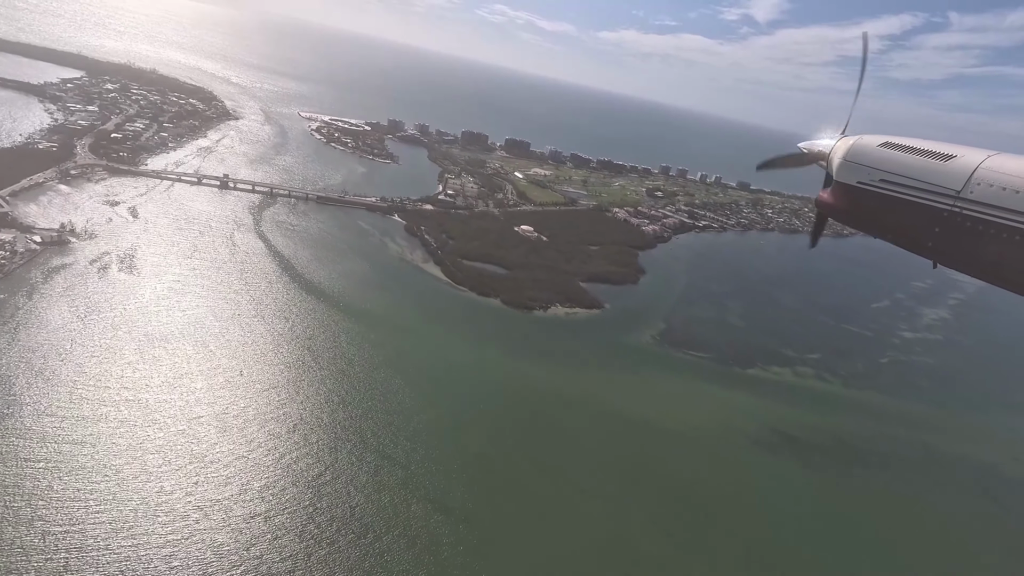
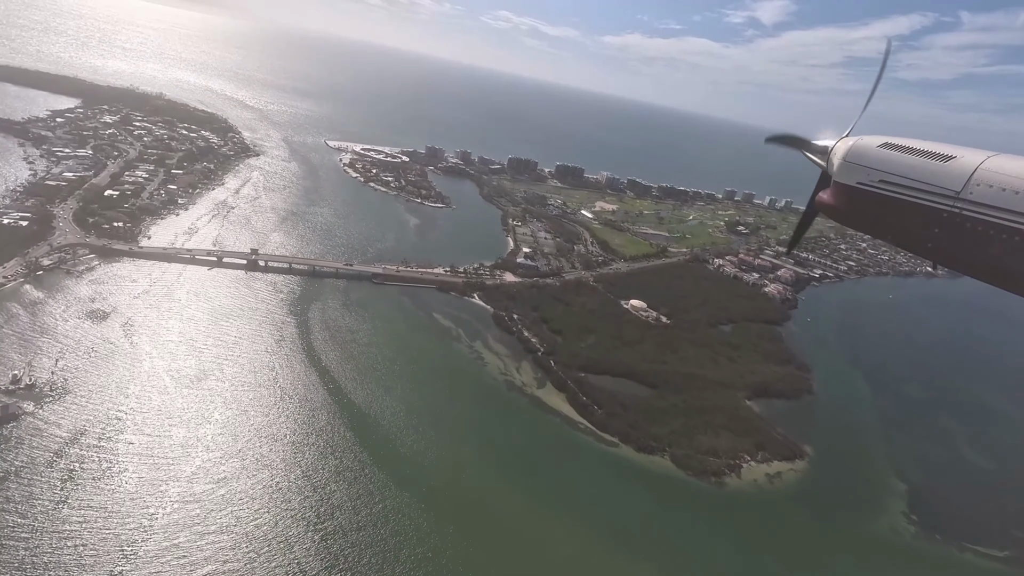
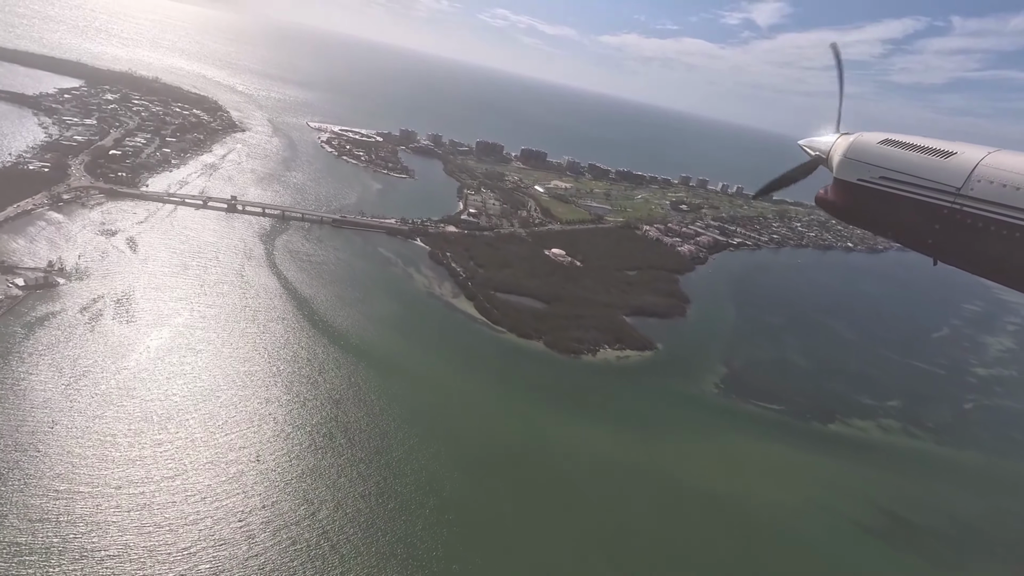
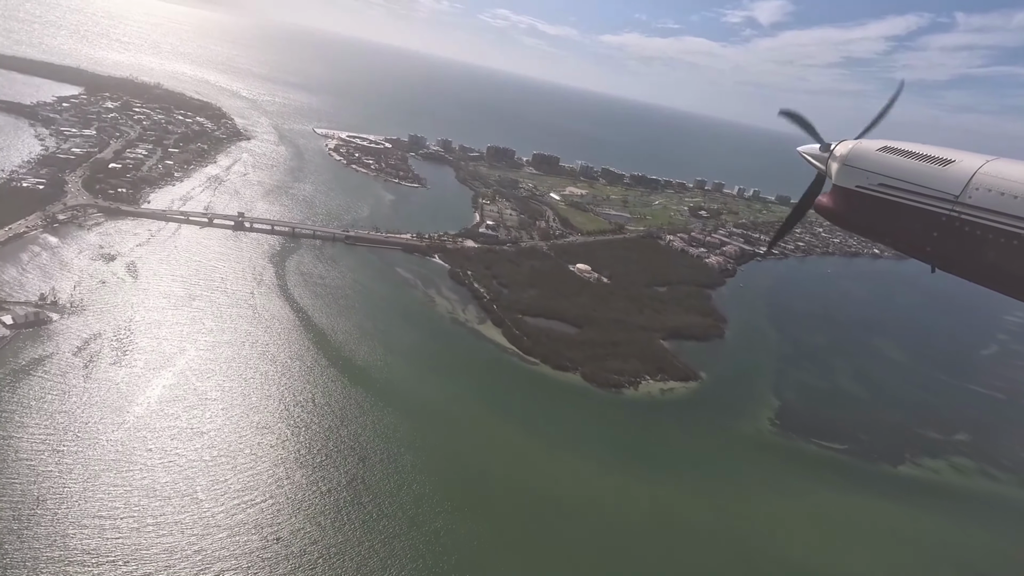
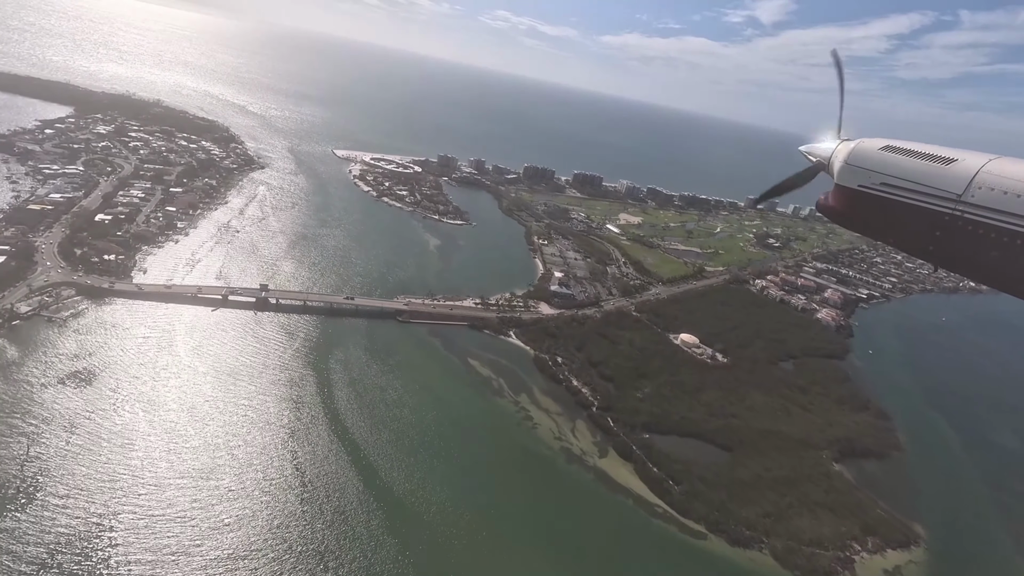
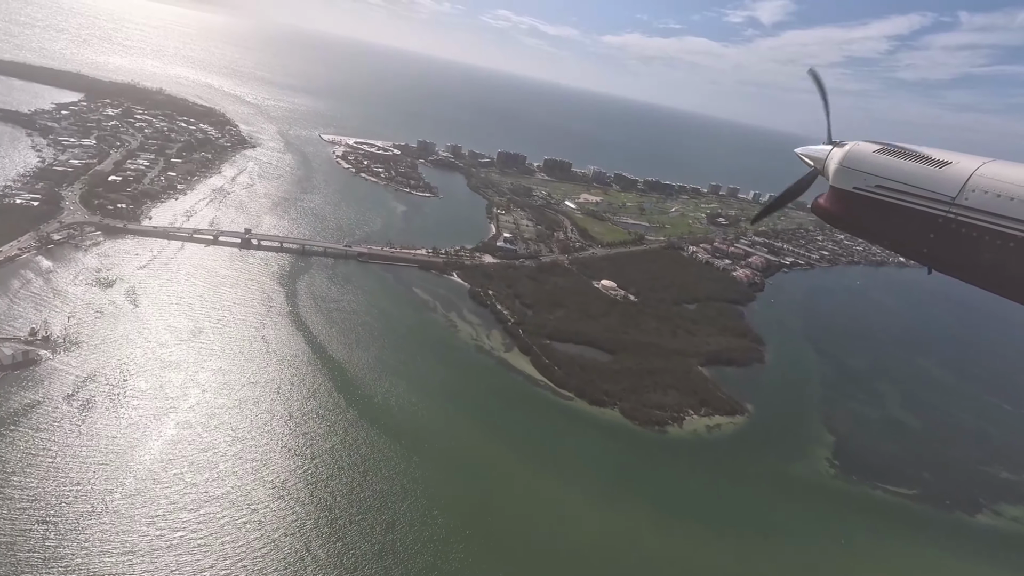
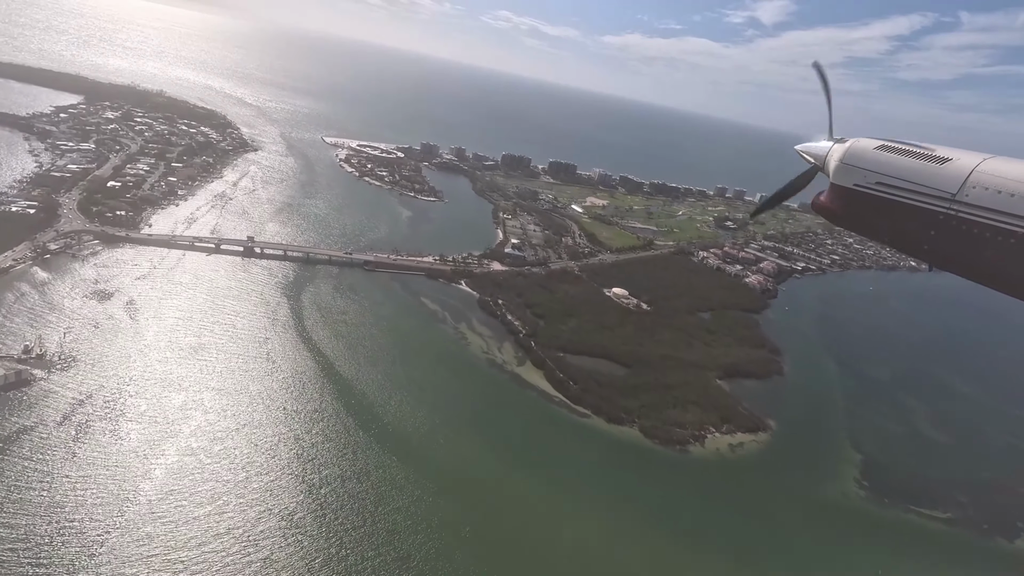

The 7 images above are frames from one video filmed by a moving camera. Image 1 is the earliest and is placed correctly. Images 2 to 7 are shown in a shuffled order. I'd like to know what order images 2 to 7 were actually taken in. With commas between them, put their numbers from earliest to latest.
3, 4, 6, 7, 2, 5
